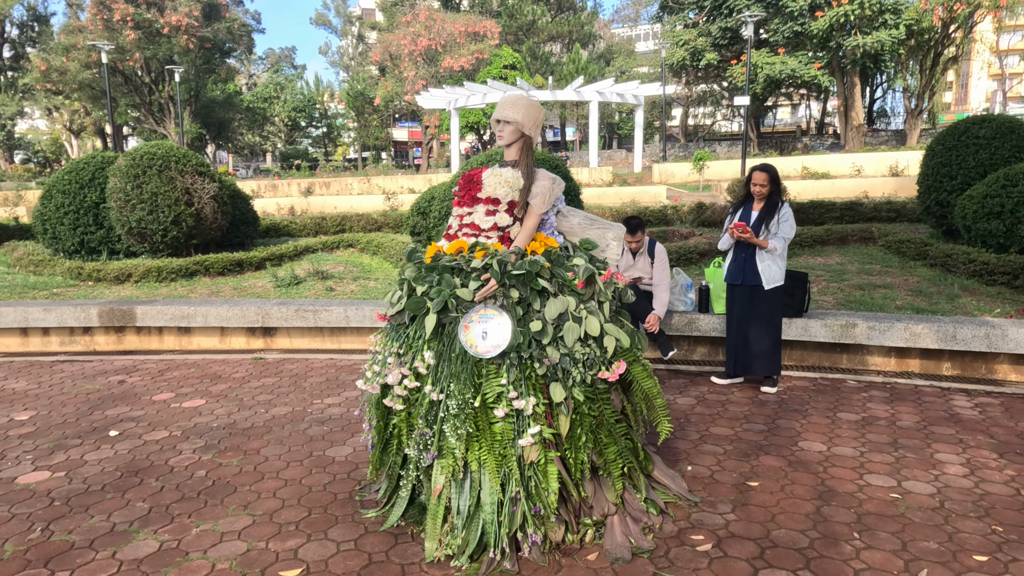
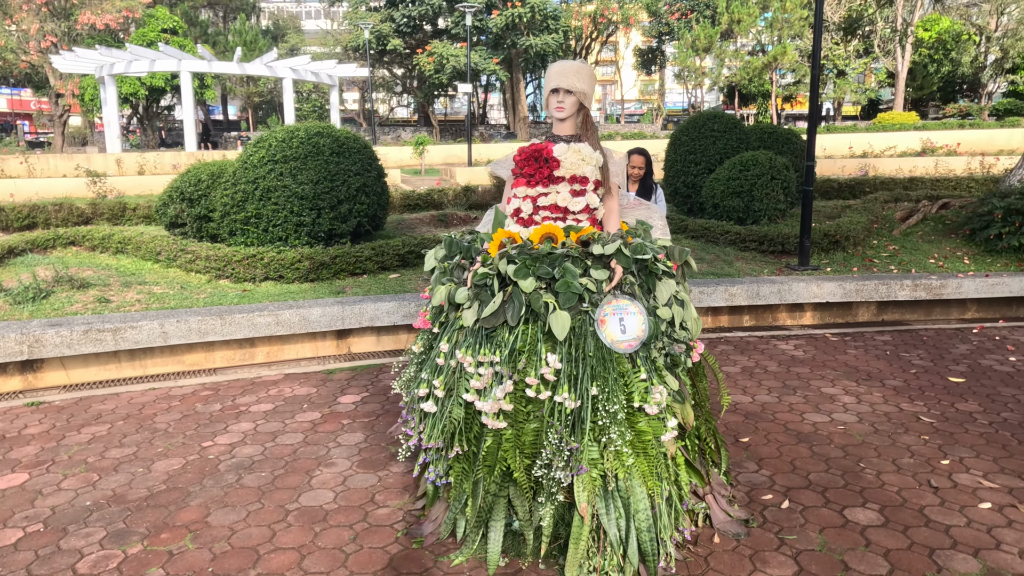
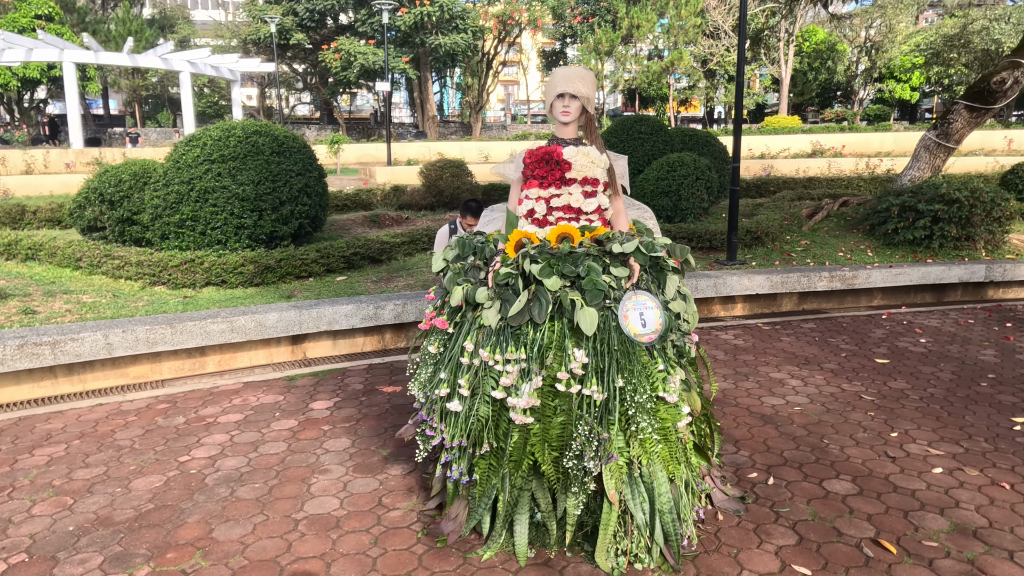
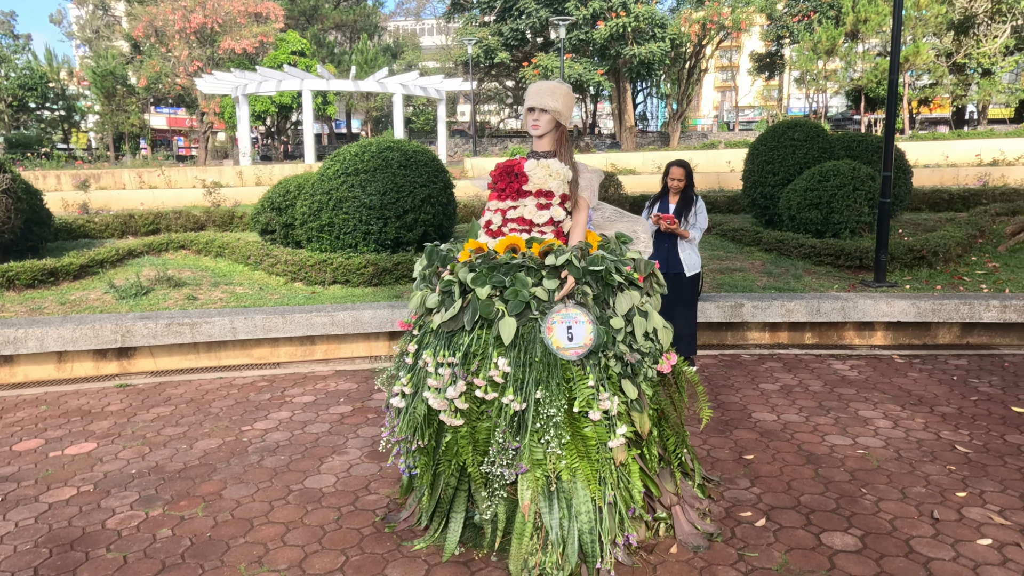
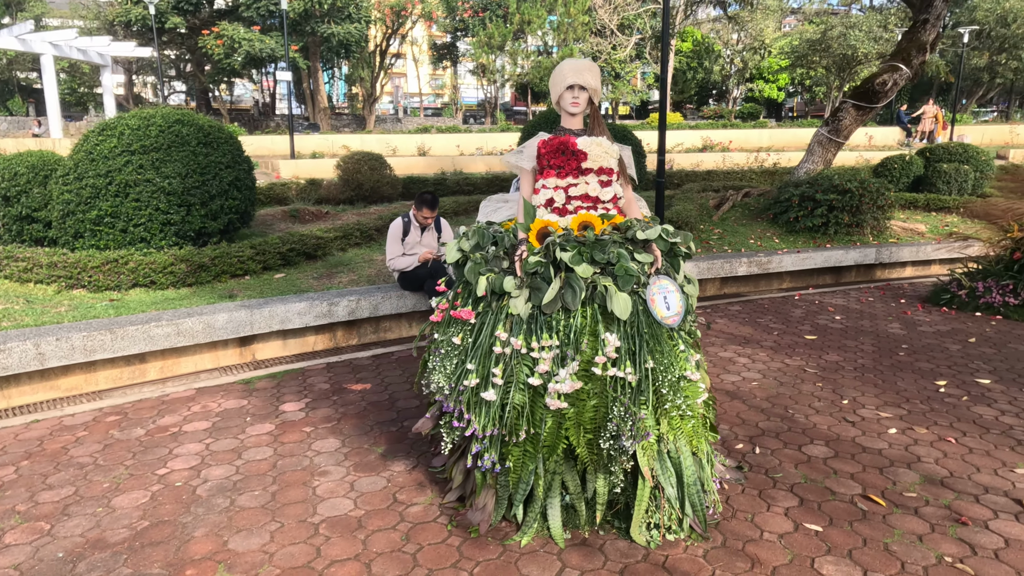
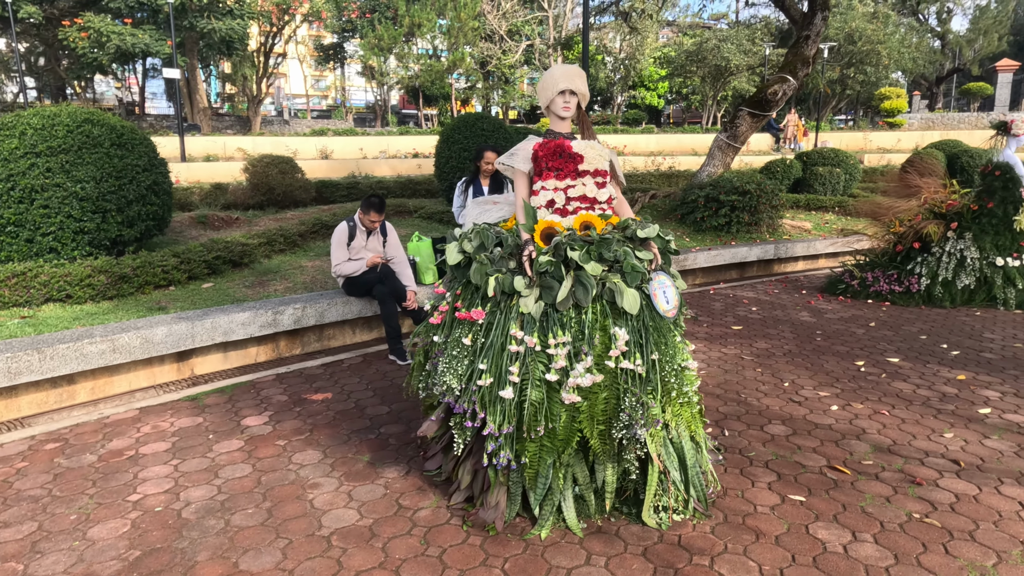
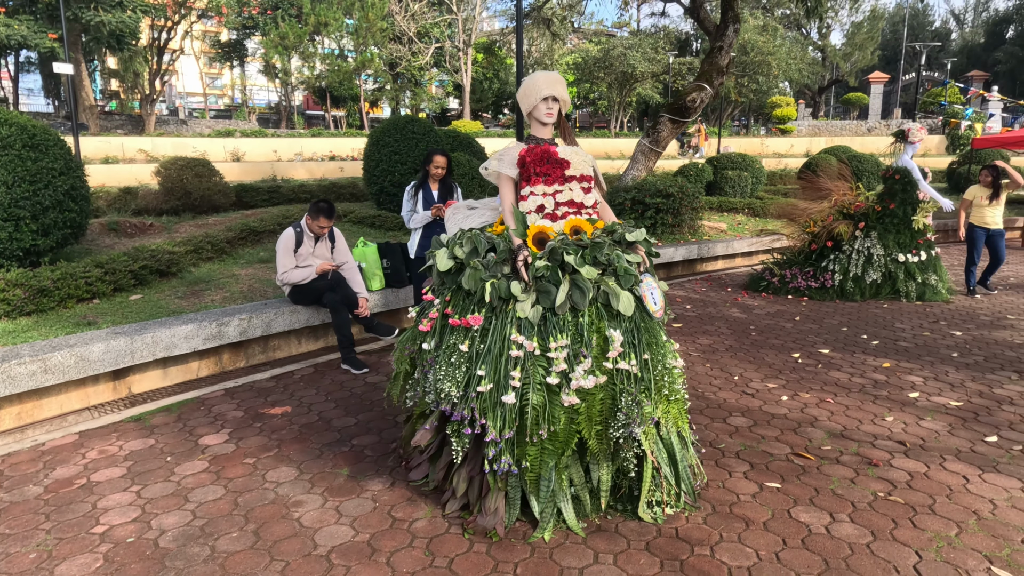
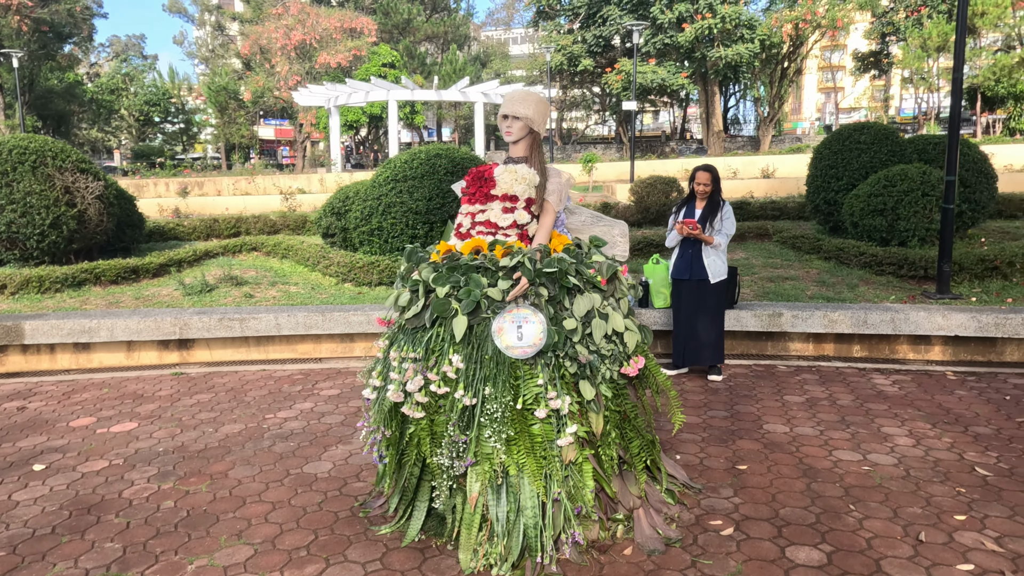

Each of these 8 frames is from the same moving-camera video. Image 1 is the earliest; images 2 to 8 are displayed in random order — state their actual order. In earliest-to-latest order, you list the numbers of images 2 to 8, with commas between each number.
8, 4, 2, 3, 5, 6, 7
